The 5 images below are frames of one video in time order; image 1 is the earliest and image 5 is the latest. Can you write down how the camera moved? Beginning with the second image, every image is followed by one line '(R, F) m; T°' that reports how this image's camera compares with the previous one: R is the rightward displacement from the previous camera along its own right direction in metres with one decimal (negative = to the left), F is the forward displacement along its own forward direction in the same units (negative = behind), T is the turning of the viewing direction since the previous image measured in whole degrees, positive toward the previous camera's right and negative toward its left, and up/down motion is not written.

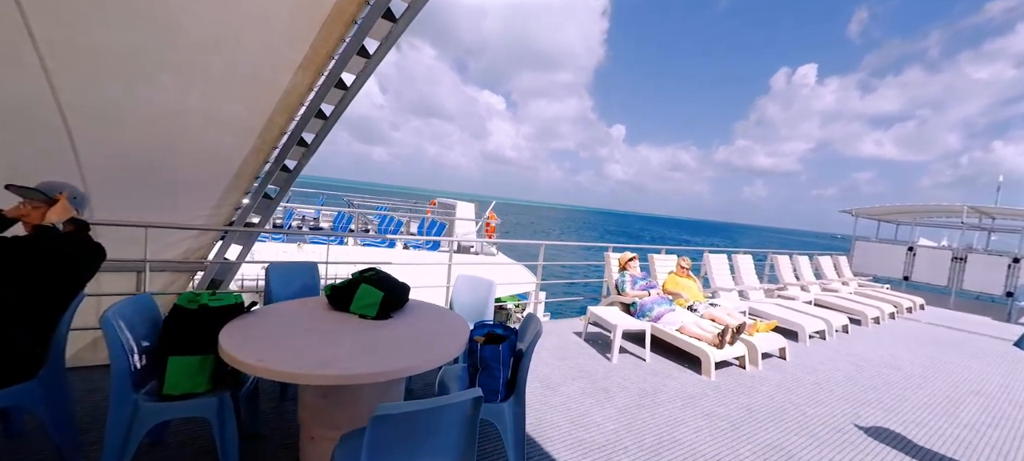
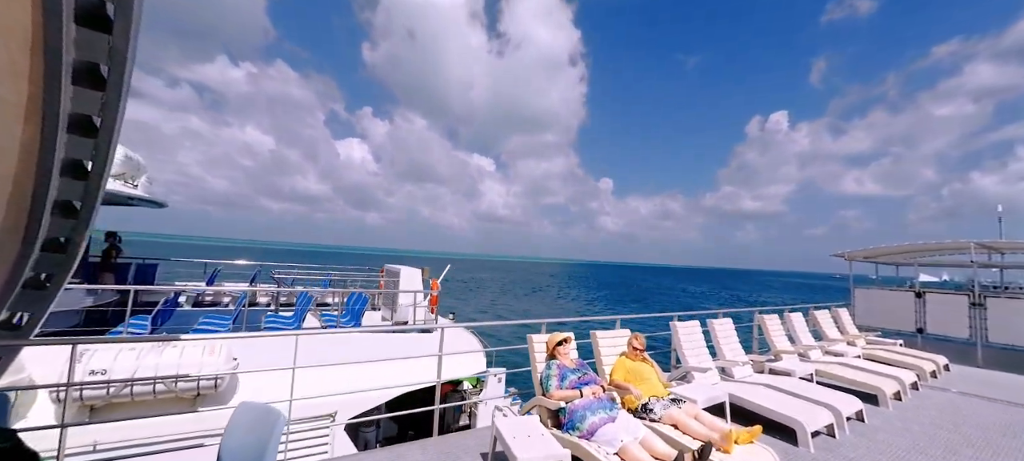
(+1.0, +1.0) m; +1°
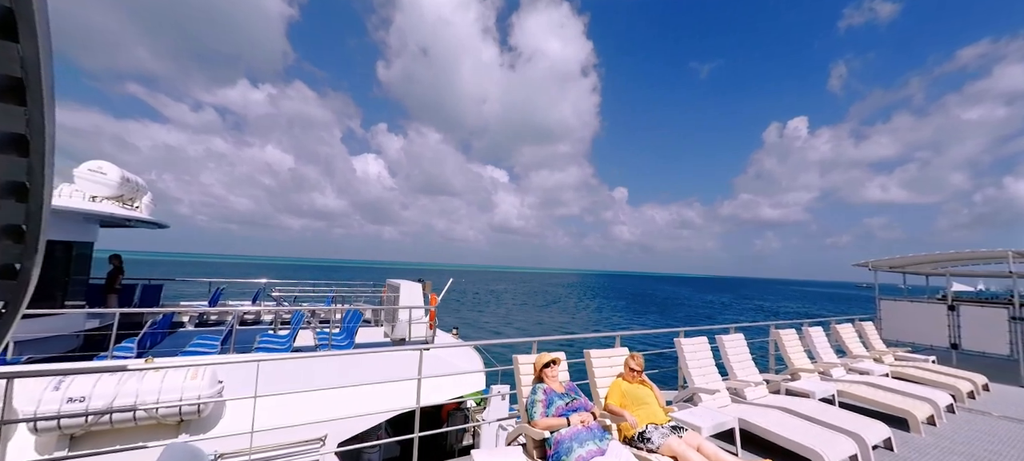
(+0.3, +0.2) m; -2°
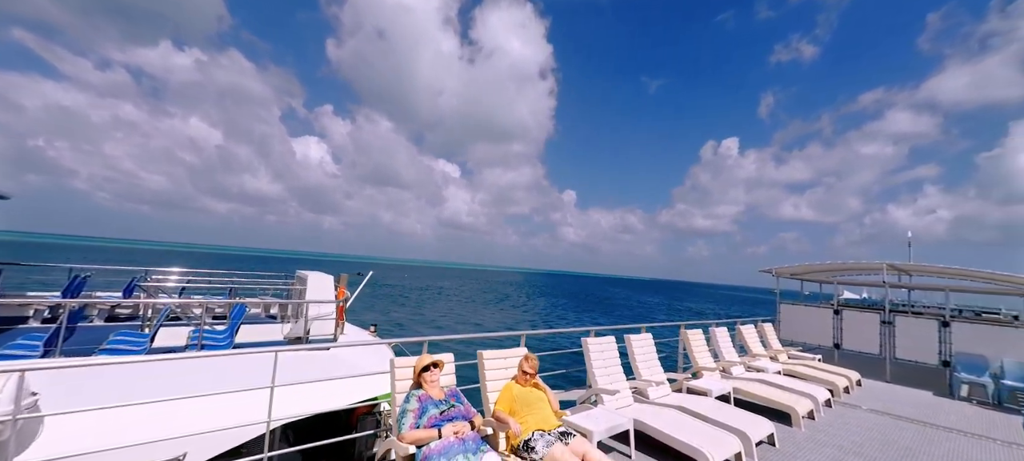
(+0.5, +0.3) m; +8°
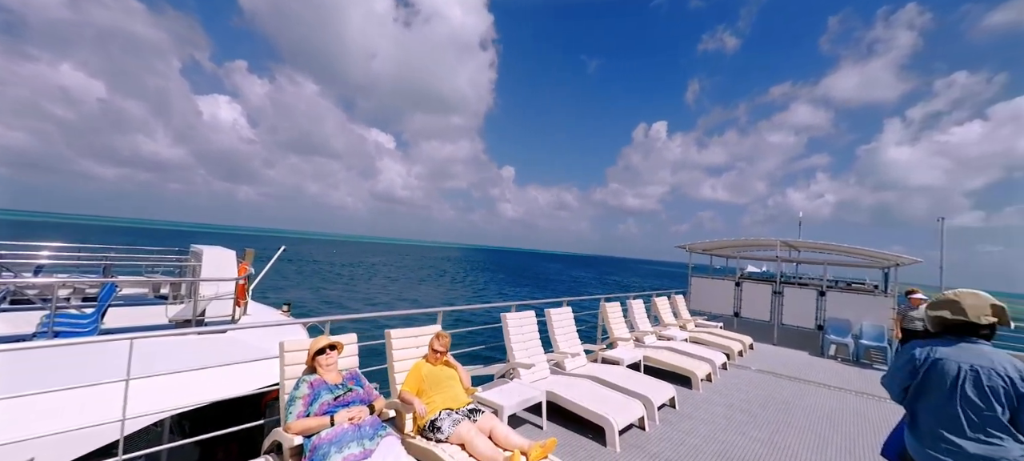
(+0.2, +0.1) m; +9°
